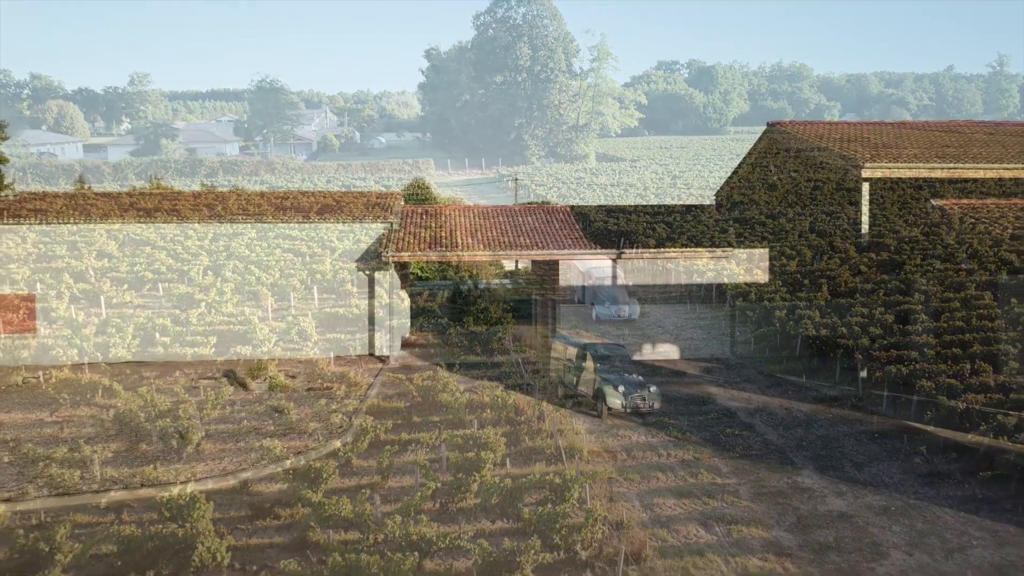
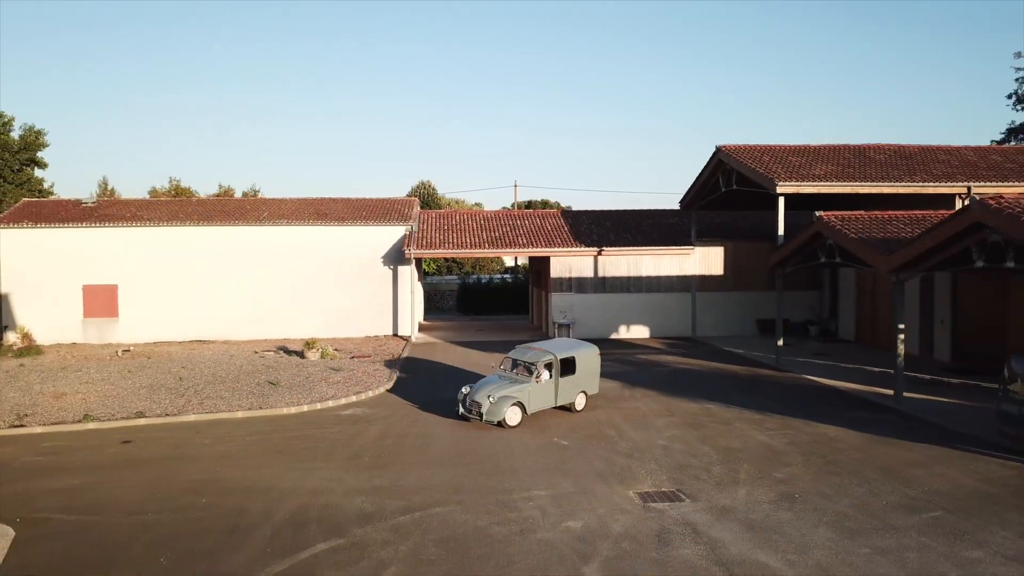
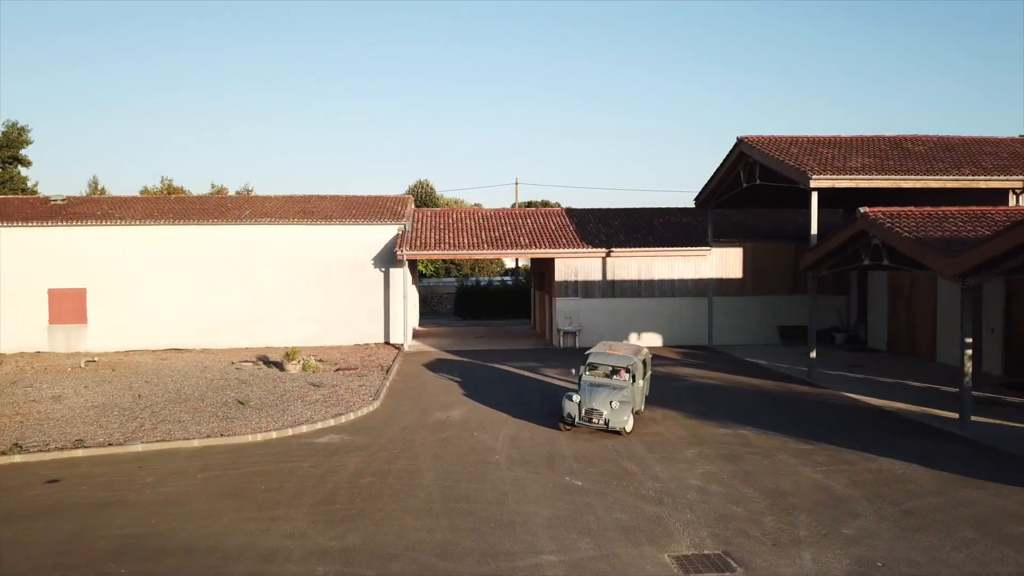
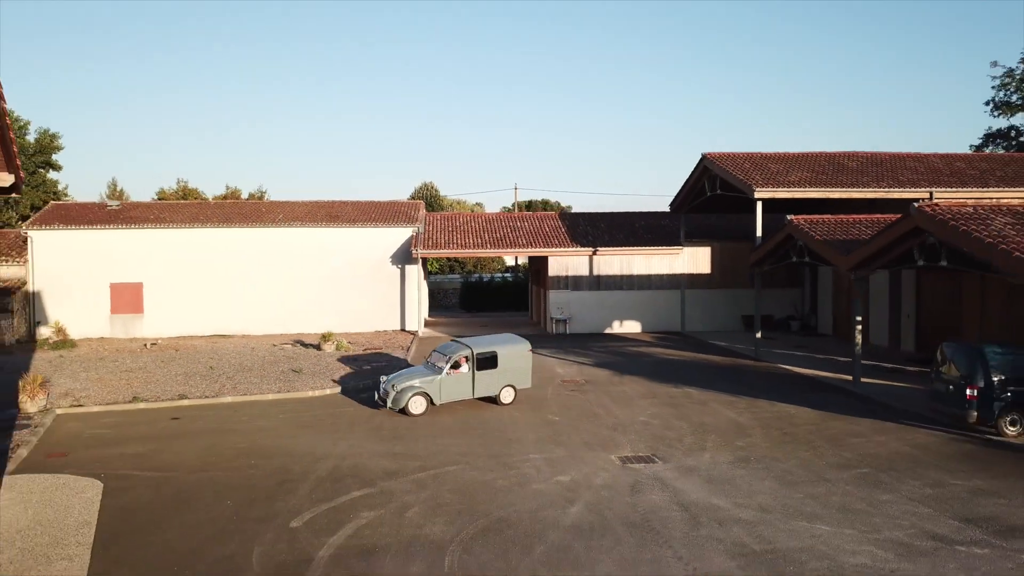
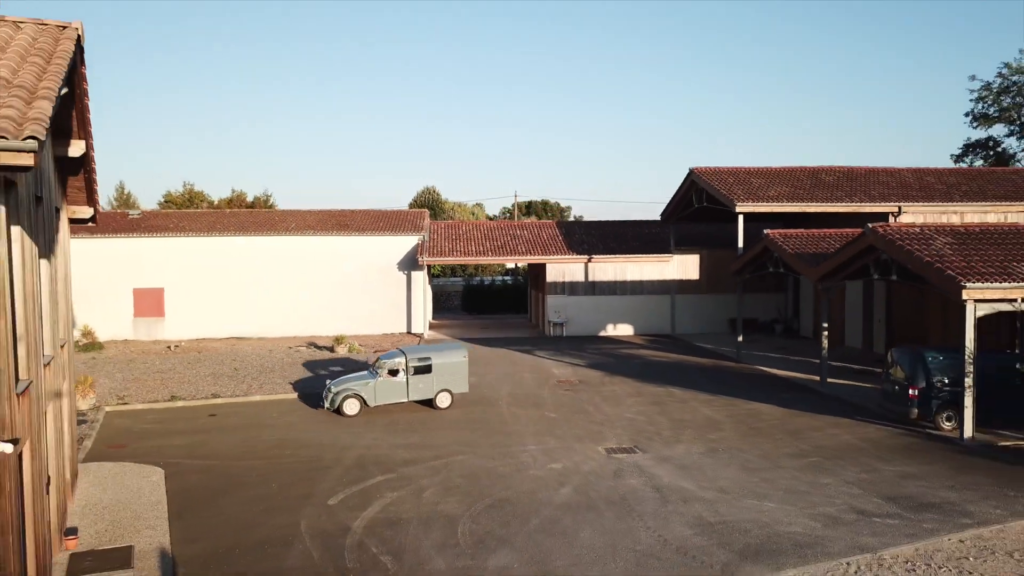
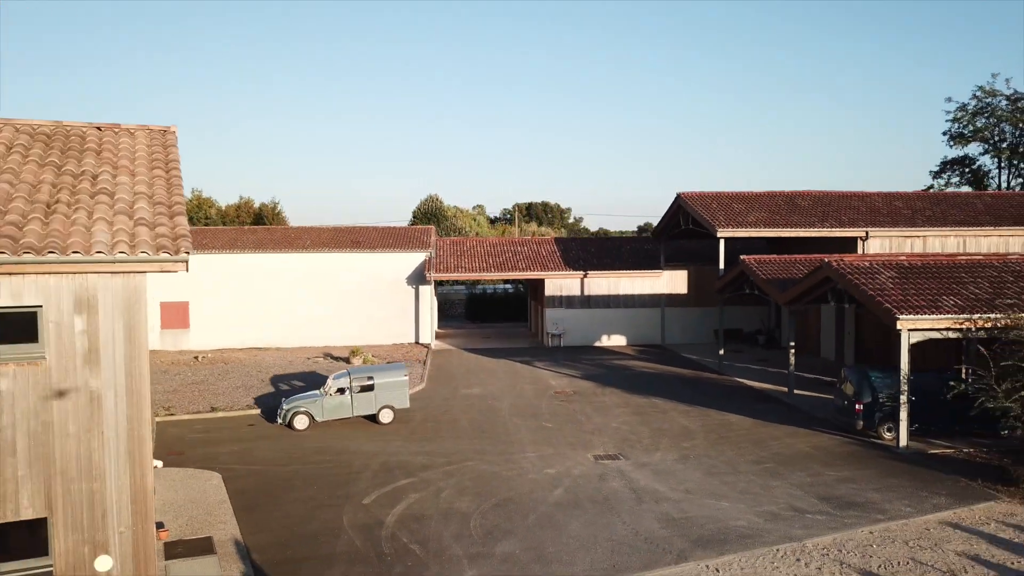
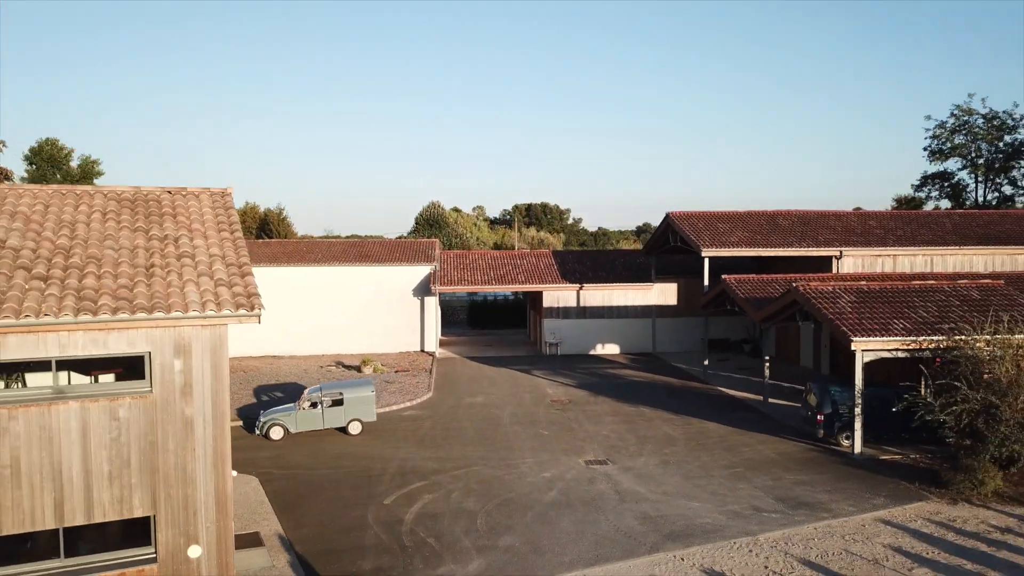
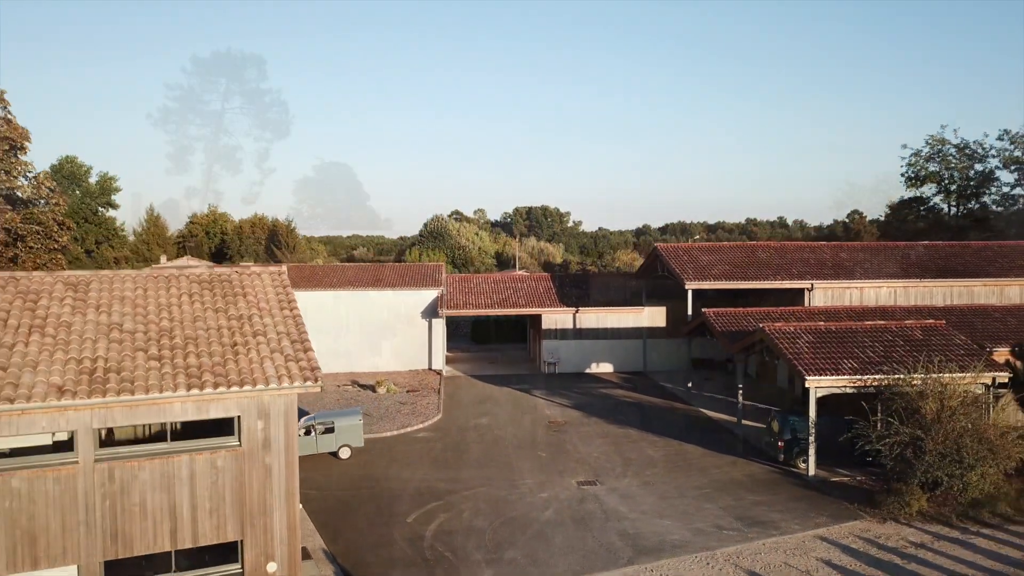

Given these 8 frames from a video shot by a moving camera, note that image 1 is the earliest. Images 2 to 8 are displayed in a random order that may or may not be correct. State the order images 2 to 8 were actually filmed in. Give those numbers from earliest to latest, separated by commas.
3, 2, 4, 5, 6, 7, 8
